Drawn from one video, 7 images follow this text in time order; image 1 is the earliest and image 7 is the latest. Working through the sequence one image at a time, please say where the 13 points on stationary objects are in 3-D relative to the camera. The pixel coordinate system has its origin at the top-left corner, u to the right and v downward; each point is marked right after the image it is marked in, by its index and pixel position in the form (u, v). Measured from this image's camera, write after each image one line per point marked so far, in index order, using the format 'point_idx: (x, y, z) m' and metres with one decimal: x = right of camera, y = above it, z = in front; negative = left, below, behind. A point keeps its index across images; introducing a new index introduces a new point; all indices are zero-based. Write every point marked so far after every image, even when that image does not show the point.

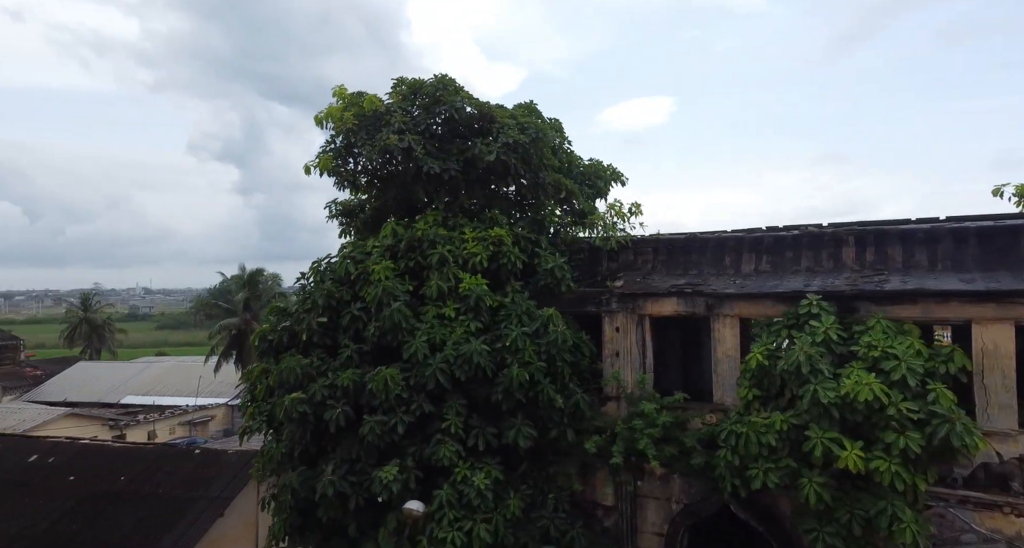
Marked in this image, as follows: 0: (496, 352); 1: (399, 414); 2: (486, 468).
0: (-0.2, -0.9, +7.5) m
1: (-1.3, -1.5, +7.1) m
2: (-0.3, -2.2, +7.2) m
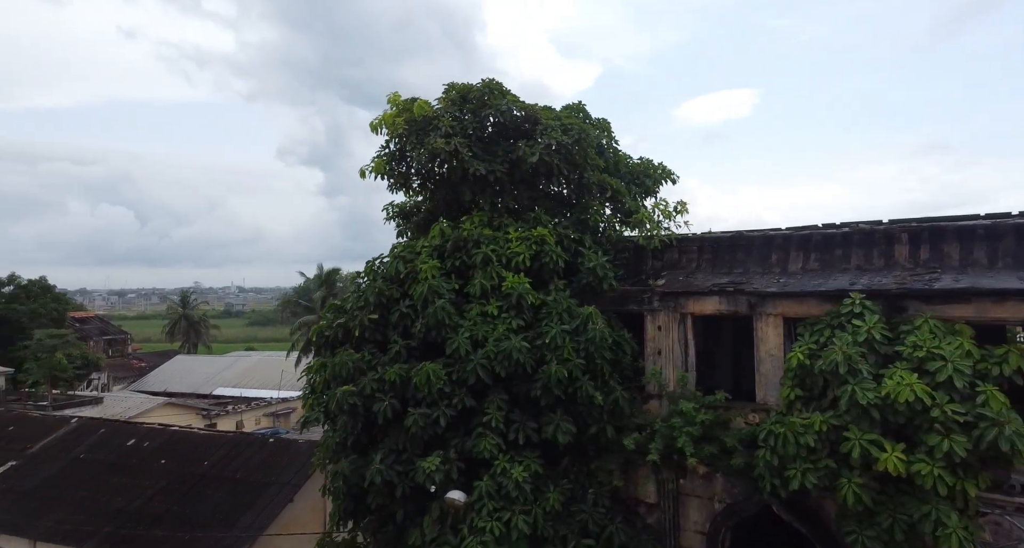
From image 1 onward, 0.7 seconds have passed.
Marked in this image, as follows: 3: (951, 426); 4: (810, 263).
0: (+0.3, -0.9, +7.7) m
1: (-0.8, -1.5, +7.4) m
2: (+0.2, -2.2, +7.4) m
3: (+3.7, -1.3, +5.5) m
4: (+3.7, +0.1, +8.0) m
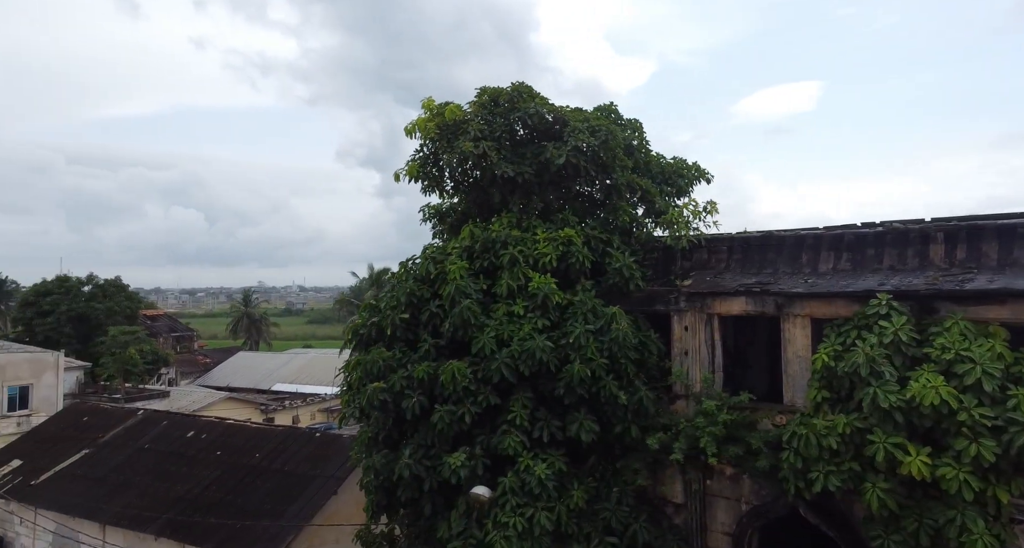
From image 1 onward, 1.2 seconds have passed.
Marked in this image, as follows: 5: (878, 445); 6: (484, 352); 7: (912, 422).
0: (+0.6, -0.9, +7.8) m
1: (-0.5, -1.6, +7.6) m
2: (+0.4, -2.2, +7.5) m
3: (+3.9, -1.3, +5.3) m
4: (+4.0, +0.1, +7.8) m
5: (+3.2, -1.5, +5.6) m
6: (-0.3, -1.0, +7.8) m
7: (+3.5, -1.3, +5.6) m
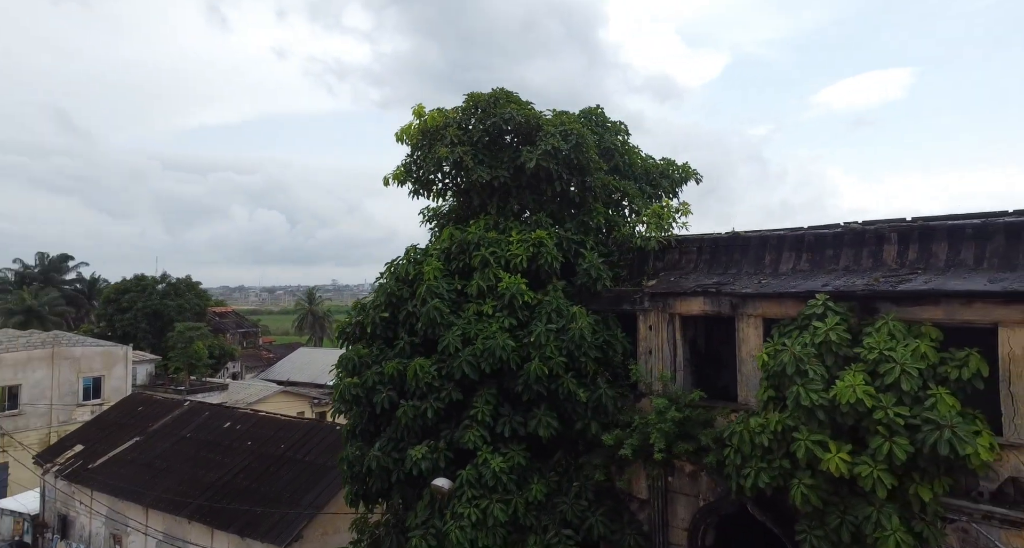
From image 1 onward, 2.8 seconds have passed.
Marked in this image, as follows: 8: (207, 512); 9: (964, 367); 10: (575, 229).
0: (+0.1, -0.9, +8.1) m
1: (-1.0, -1.6, +8.0) m
2: (0.0, -2.2, +7.8) m
3: (+3.2, -1.3, +5.4) m
4: (+3.5, +0.1, +7.8) m
5: (+2.6, -1.5, +5.8) m
6: (-0.8, -1.0, +8.1) m
7: (+2.9, -1.3, +5.7) m
8: (-8.2, -6.4, +17.3) m
9: (+3.9, -0.8, +5.6) m
10: (+0.9, +0.7, +9.6) m
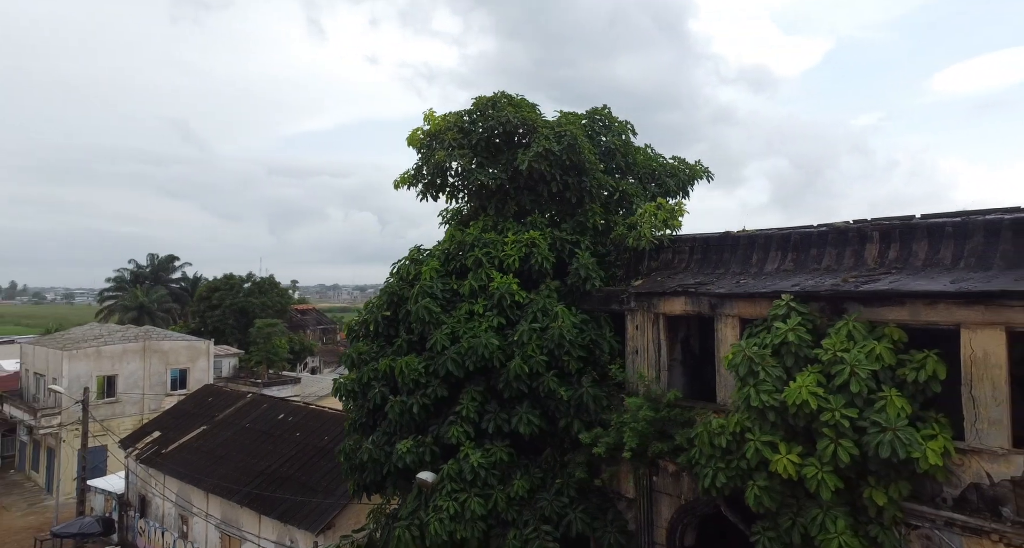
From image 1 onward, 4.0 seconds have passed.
0: (-0.1, -0.9, +8.3) m
1: (-1.2, -1.6, +8.3) m
2: (-0.3, -2.2, +8.0) m
3: (+2.7, -1.3, +5.3) m
4: (+3.3, +0.1, +7.7) m
5: (+2.2, -1.5, +5.7) m
6: (-1.0, -1.0, +8.5) m
7: (+2.5, -1.3, +5.7) m
8: (-7.4, -6.4, +18.3) m
9: (+3.5, -0.8, +5.4) m
10: (+0.9, +0.7, +9.7) m
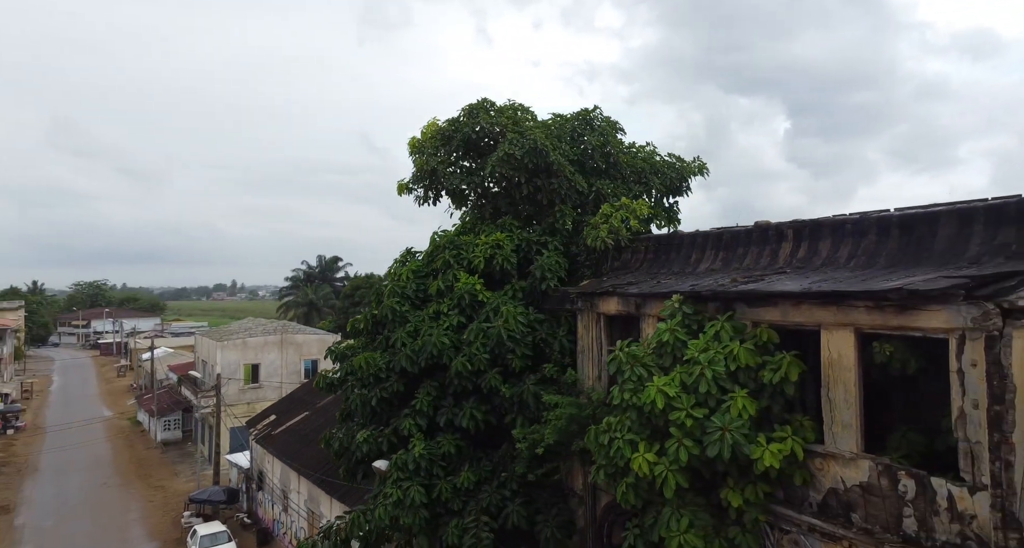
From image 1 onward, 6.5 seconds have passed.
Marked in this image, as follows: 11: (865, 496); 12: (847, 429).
0: (-0.8, -0.9, +8.8) m
1: (-1.9, -1.6, +9.0) m
2: (-1.0, -2.2, +8.6) m
3: (+1.5, -1.3, +5.4) m
4: (+2.4, +0.1, +7.6) m
5: (+1.0, -1.5, +5.9) m
6: (-1.6, -1.0, +9.1) m
7: (+1.3, -1.3, +5.8) m
8: (-6.2, -6.5, +20.0) m
9: (+2.2, -0.8, +5.4) m
10: (+0.4, +0.7, +10.0) m
11: (+2.7, -1.7, +5.0) m
12: (+2.7, -1.2, +5.1) m
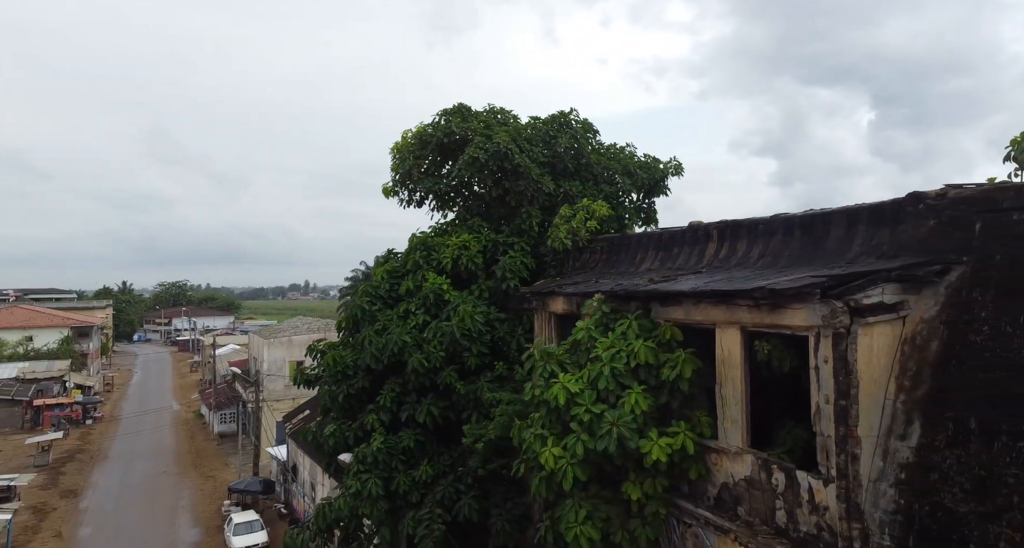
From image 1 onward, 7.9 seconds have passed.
0: (-1.4, -1.0, +9.2) m
1: (-2.5, -1.6, +9.5) m
2: (-1.6, -2.3, +9.0) m
3: (+0.7, -1.3, +5.6) m
4: (+1.8, +0.1, +7.8) m
5: (+0.2, -1.5, +6.2) m
6: (-2.2, -1.0, +9.6) m
7: (+0.5, -1.3, +6.0) m
8: (-6.0, -6.5, +20.7) m
9: (+1.4, -0.8, +5.5) m
10: (-0.1, +0.7, +10.3) m
11: (+1.9, -1.7, +5.1) m
12: (+1.8, -1.2, +5.3) m
